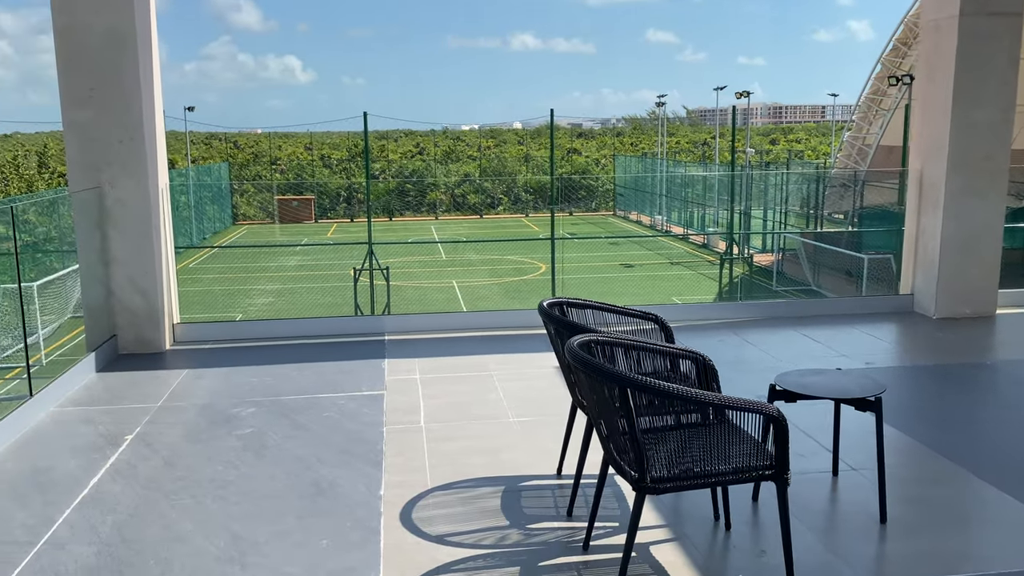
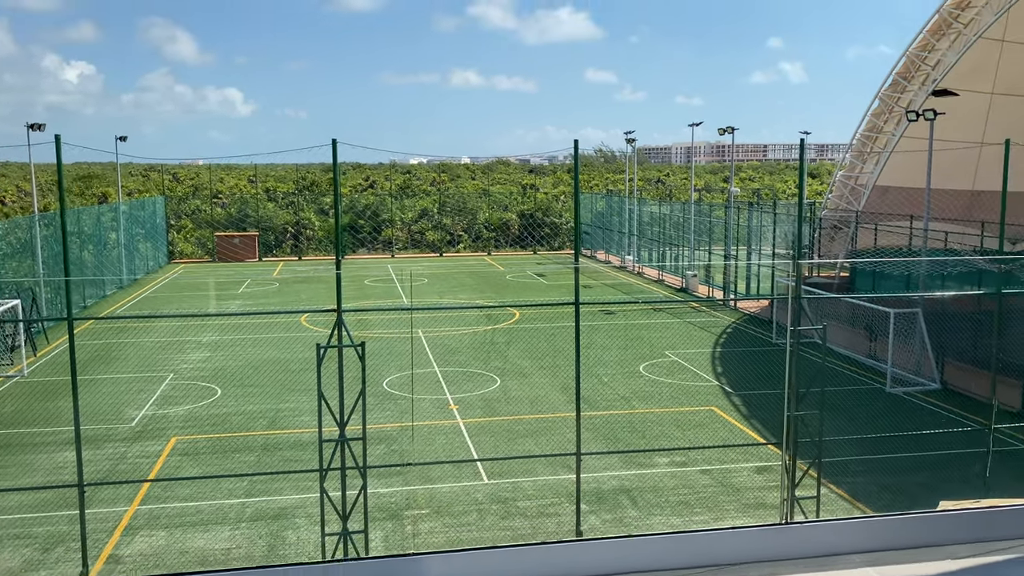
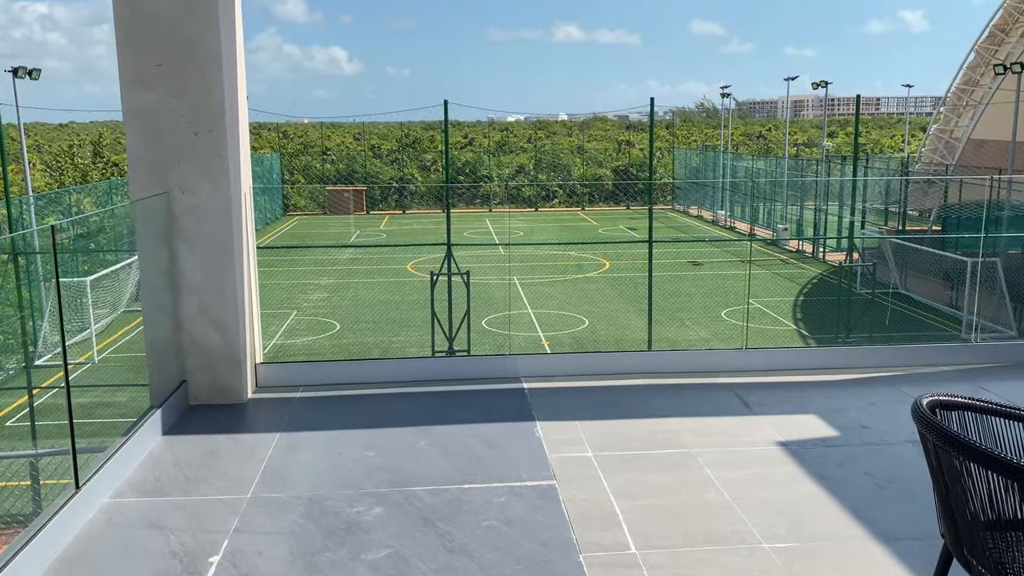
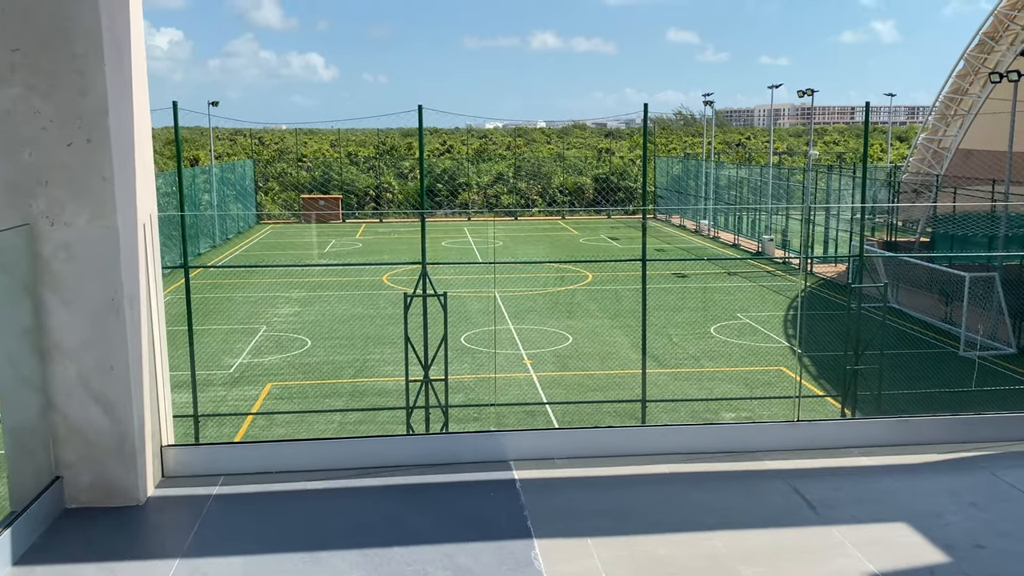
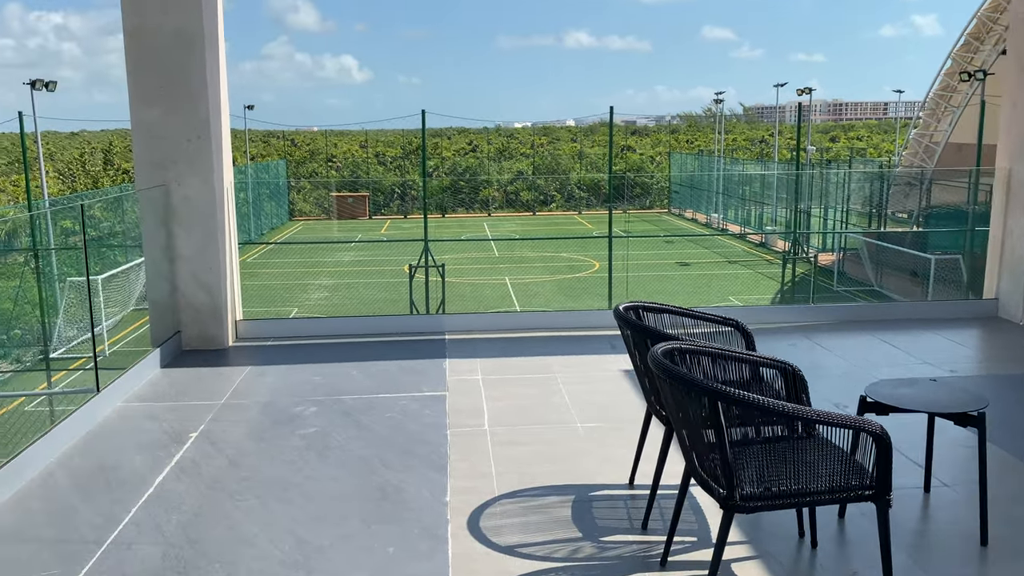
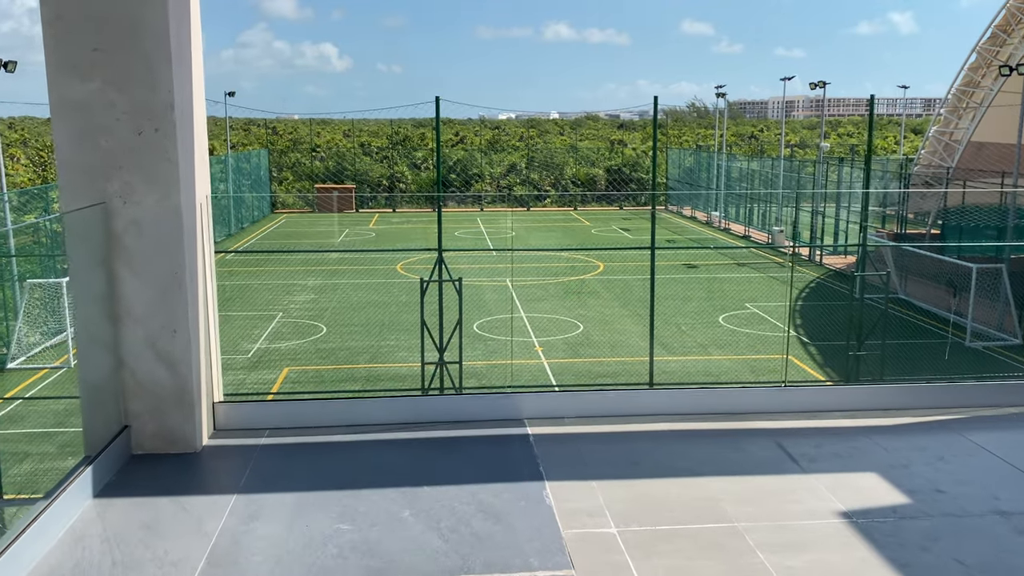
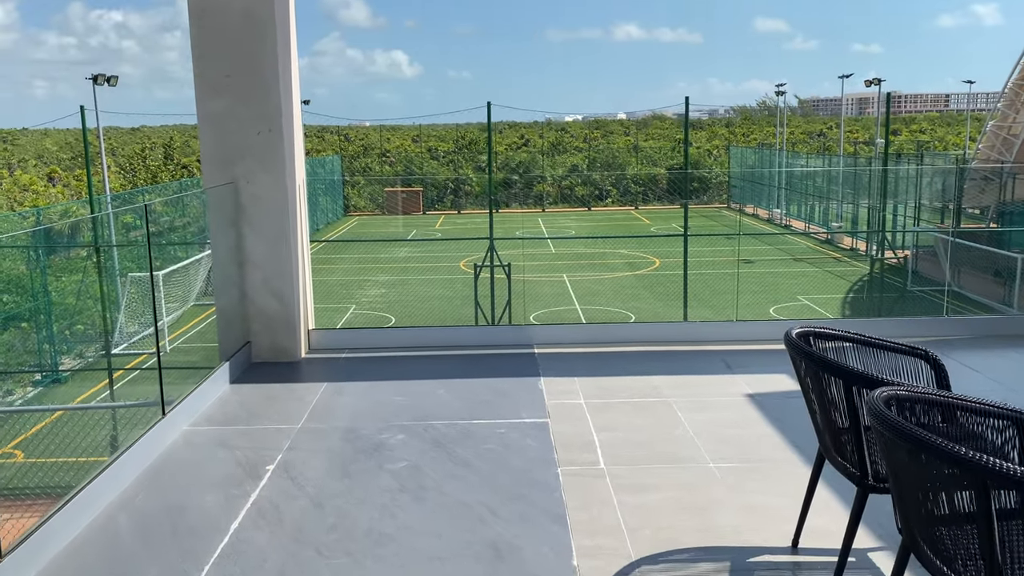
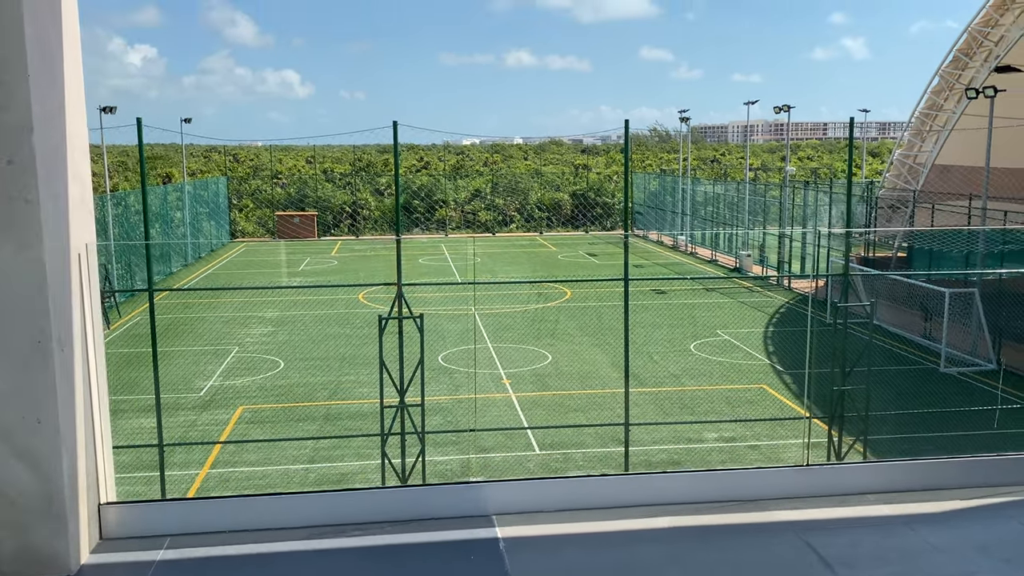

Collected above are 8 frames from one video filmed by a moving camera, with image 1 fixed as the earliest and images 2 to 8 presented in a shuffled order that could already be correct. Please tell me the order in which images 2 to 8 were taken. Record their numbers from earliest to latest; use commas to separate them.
5, 7, 3, 6, 4, 8, 2
